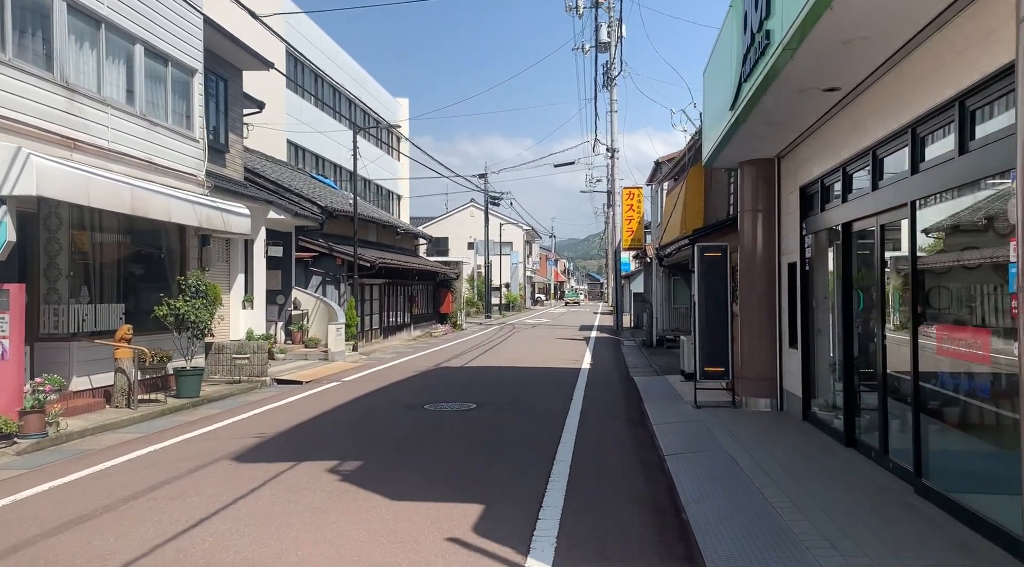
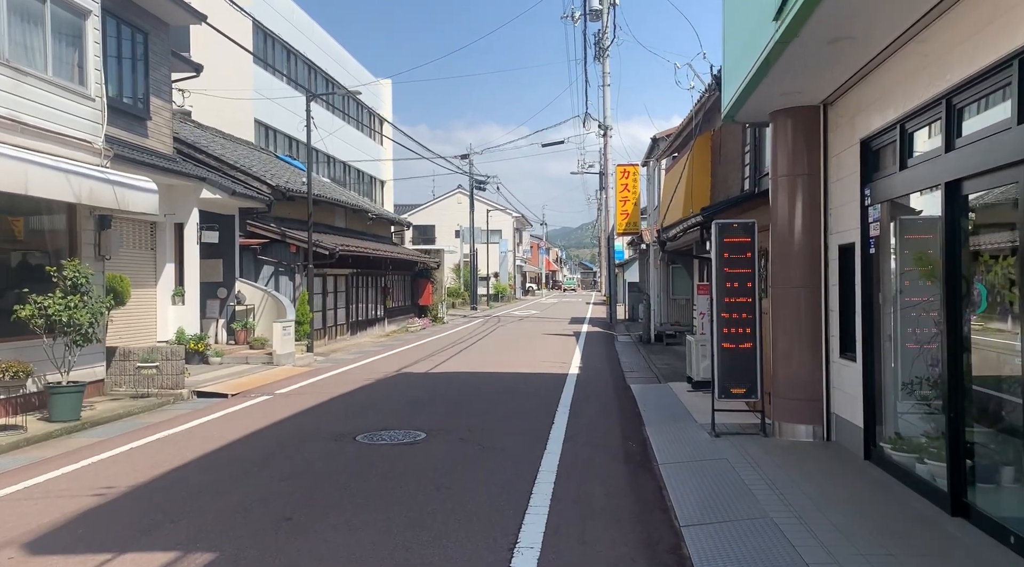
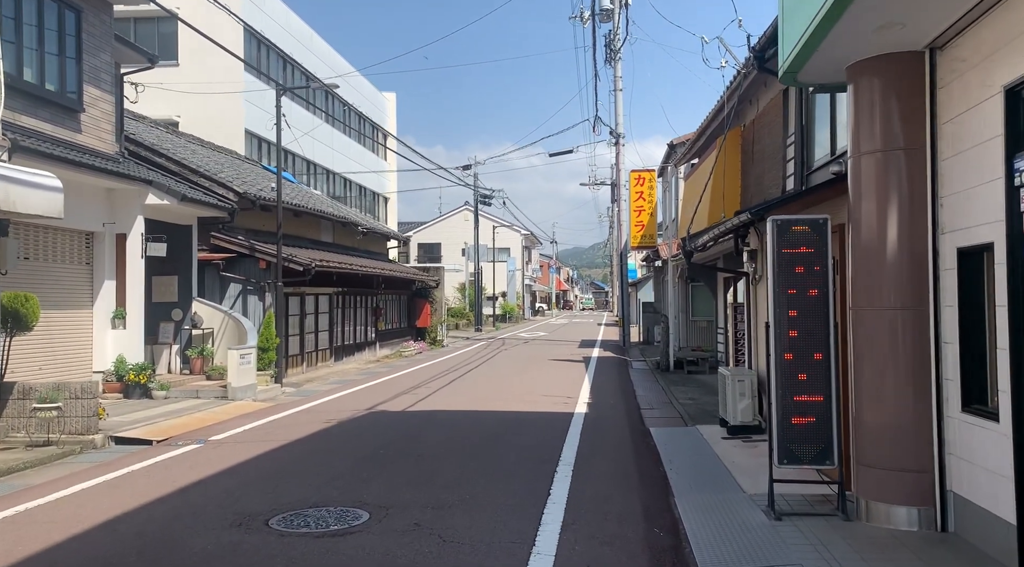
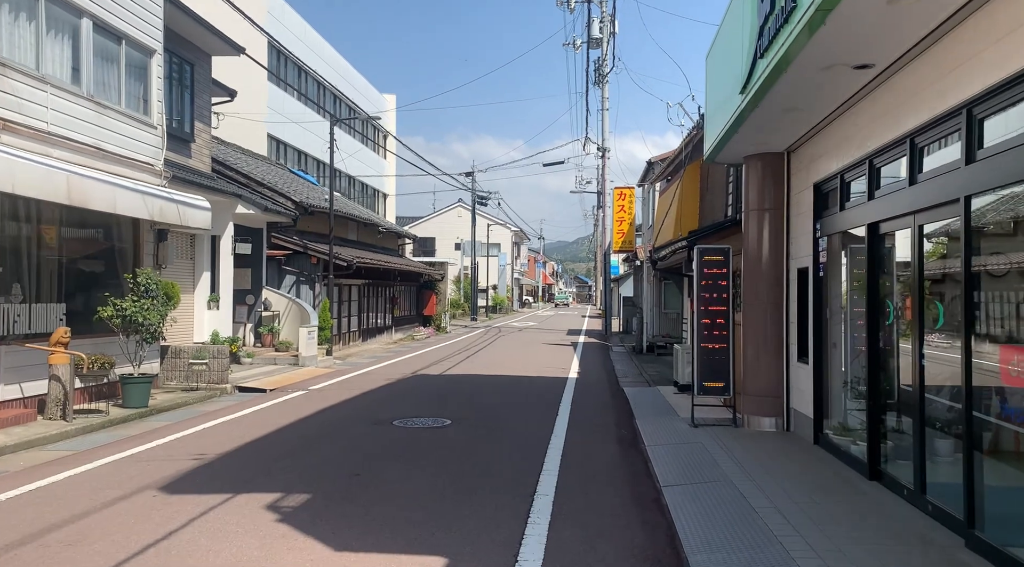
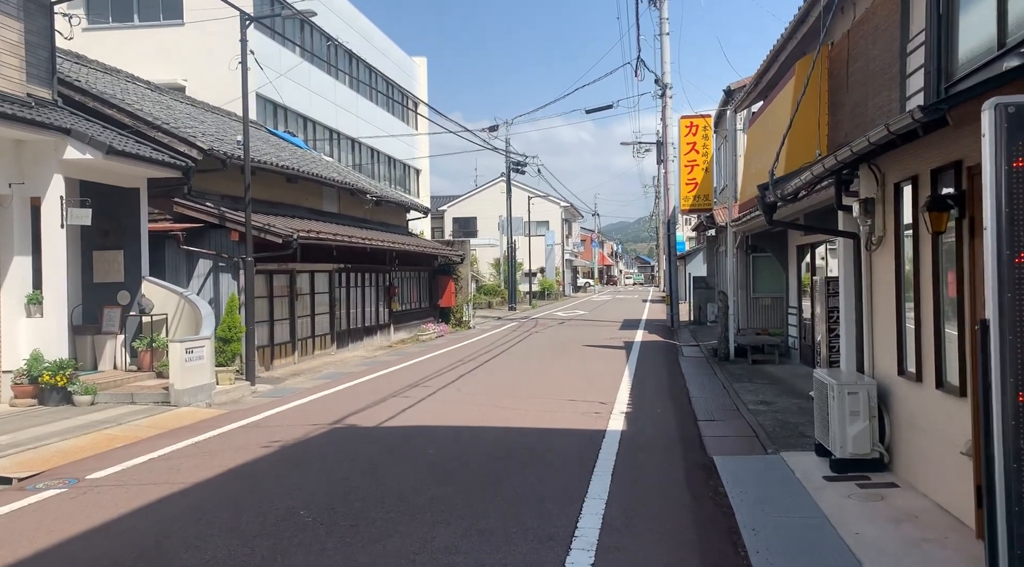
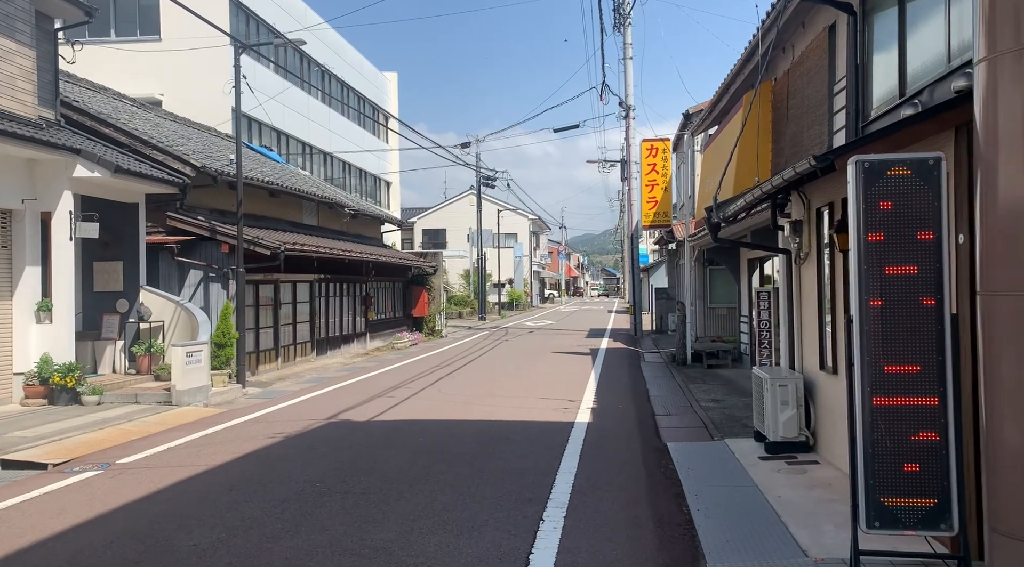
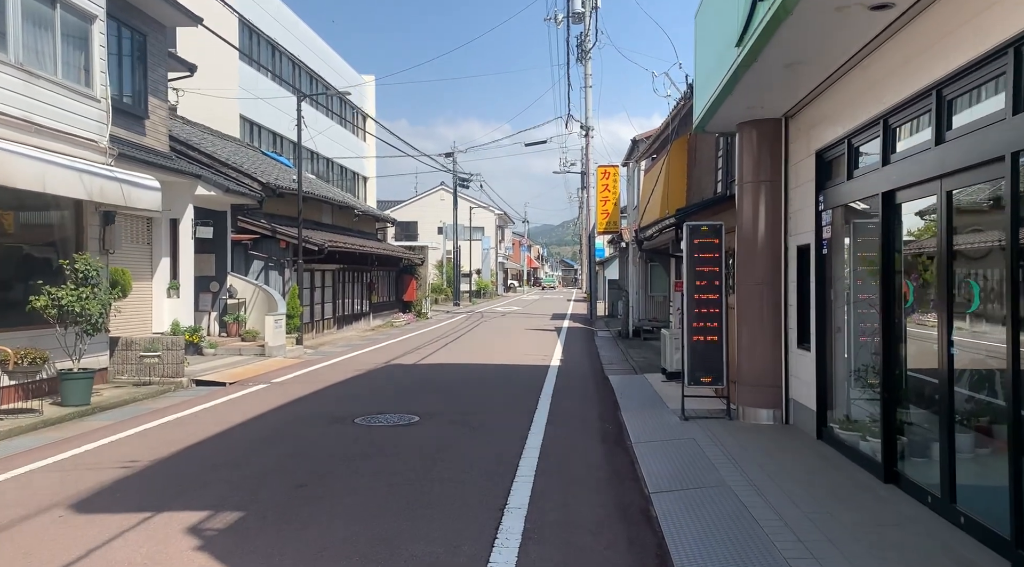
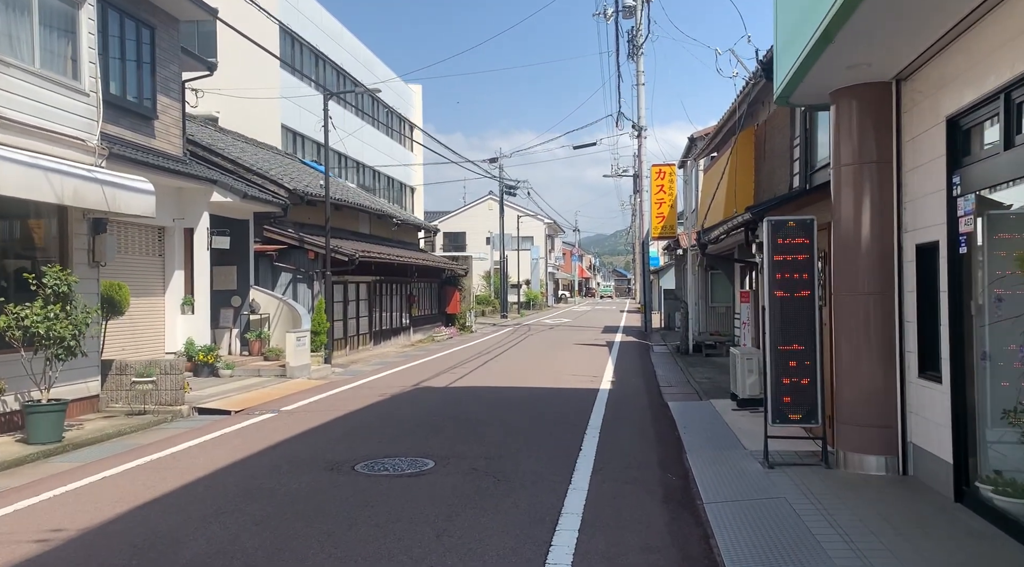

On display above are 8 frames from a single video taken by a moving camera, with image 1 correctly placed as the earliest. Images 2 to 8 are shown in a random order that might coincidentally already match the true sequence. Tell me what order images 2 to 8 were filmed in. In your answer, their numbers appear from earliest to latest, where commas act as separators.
4, 7, 2, 8, 3, 6, 5
